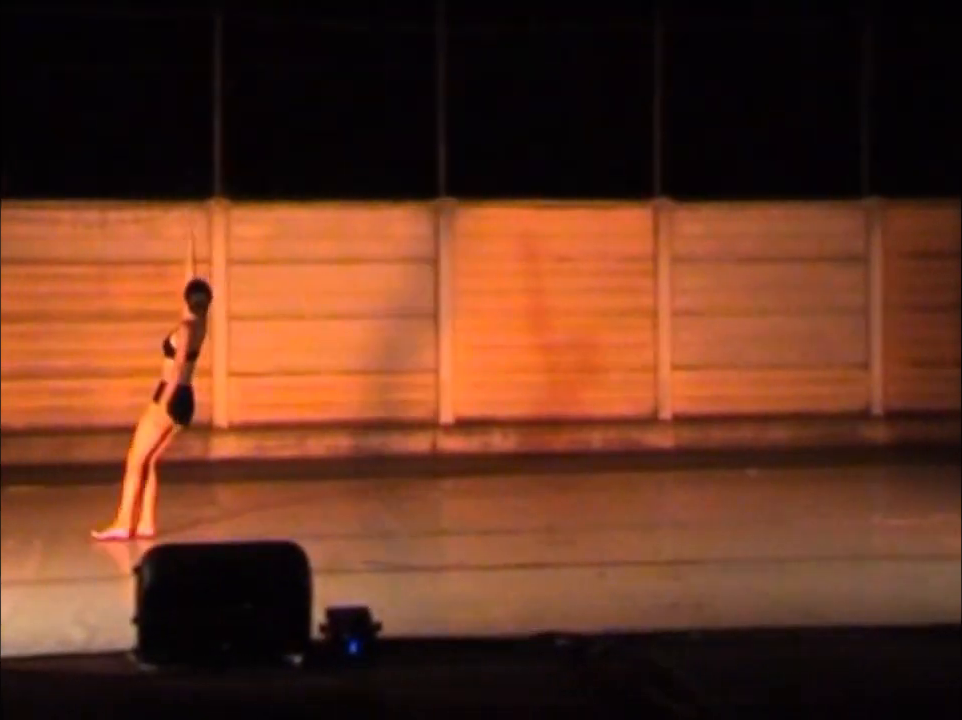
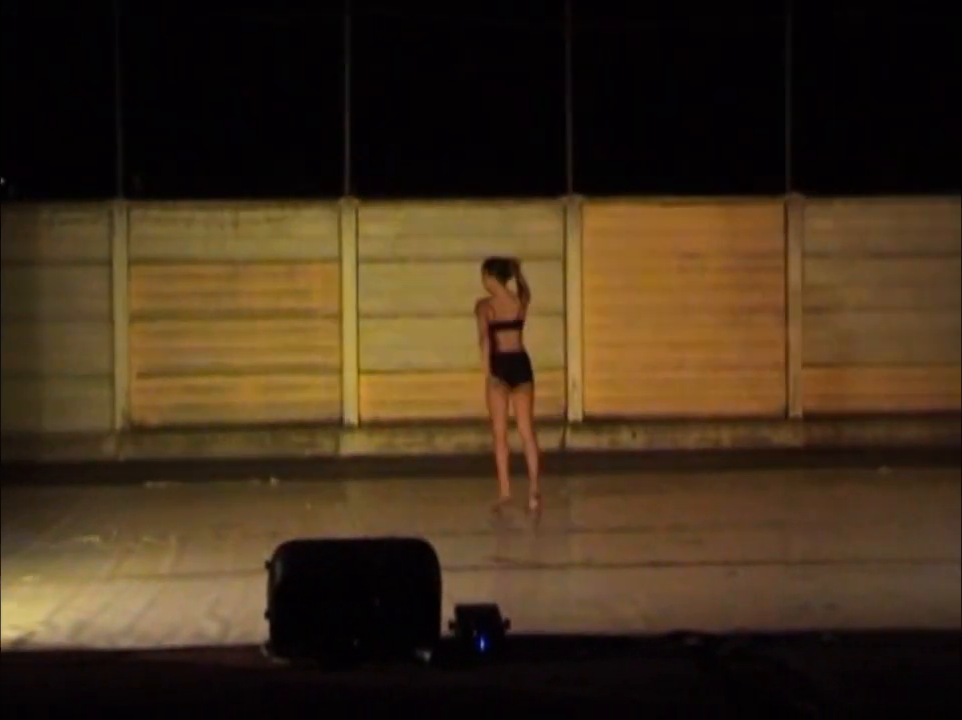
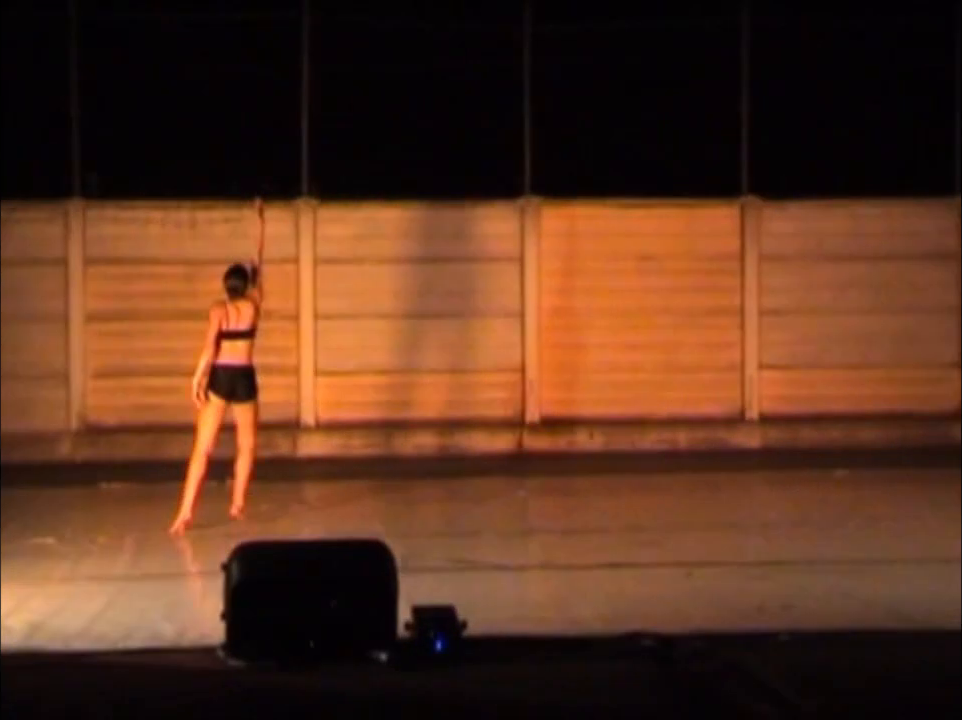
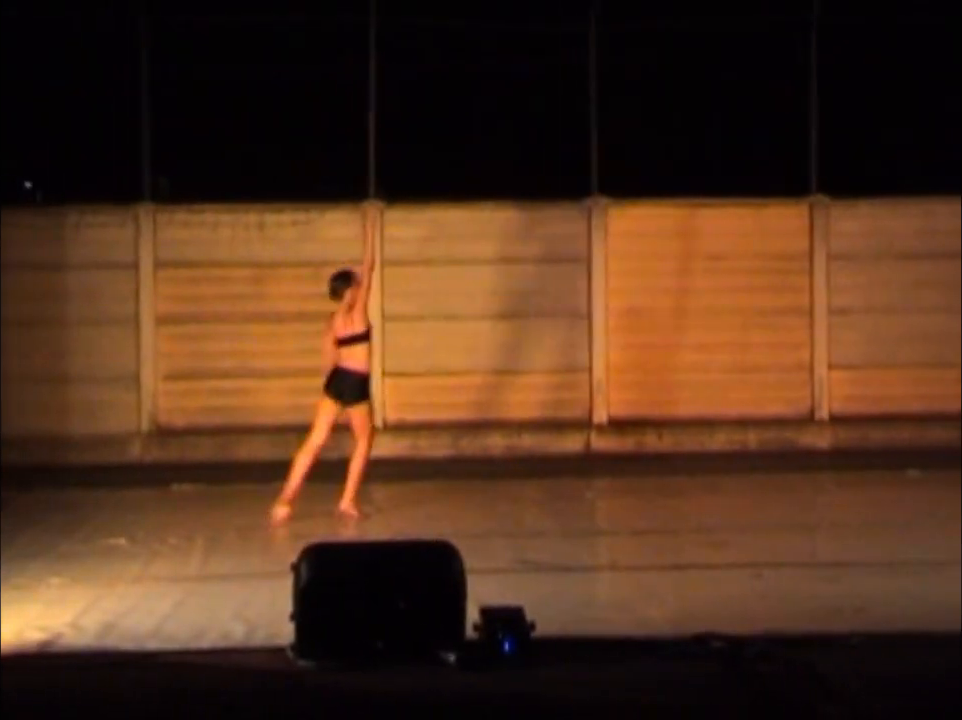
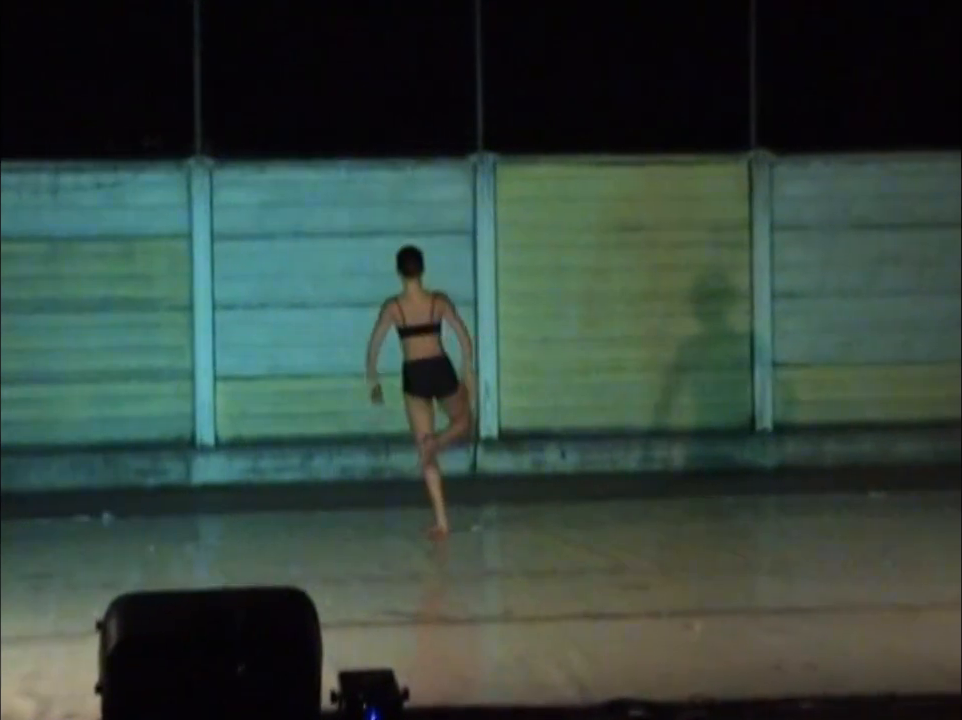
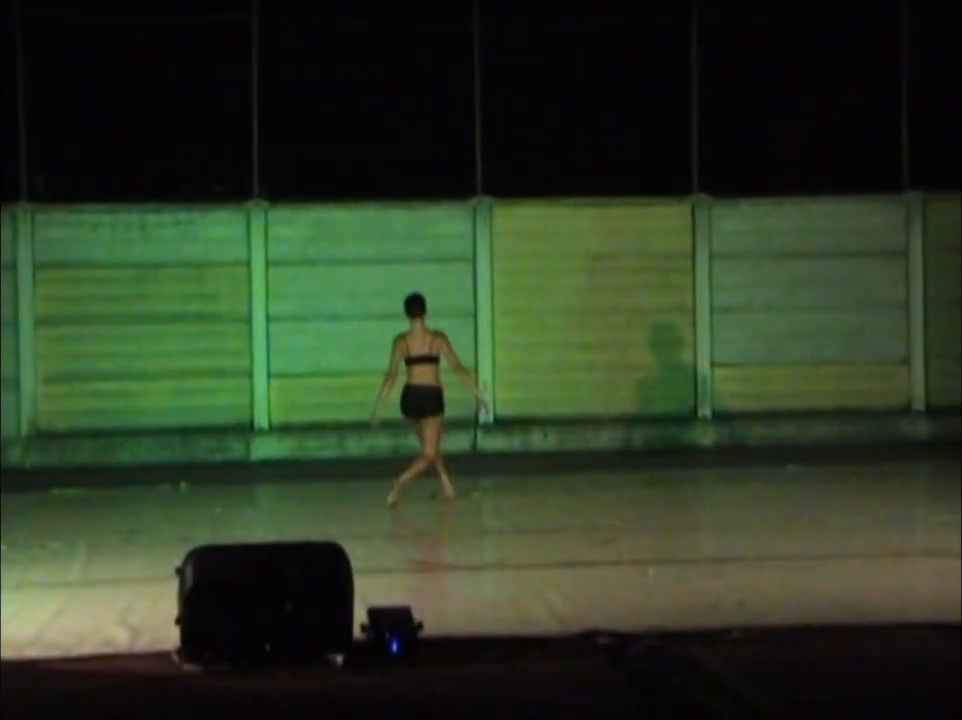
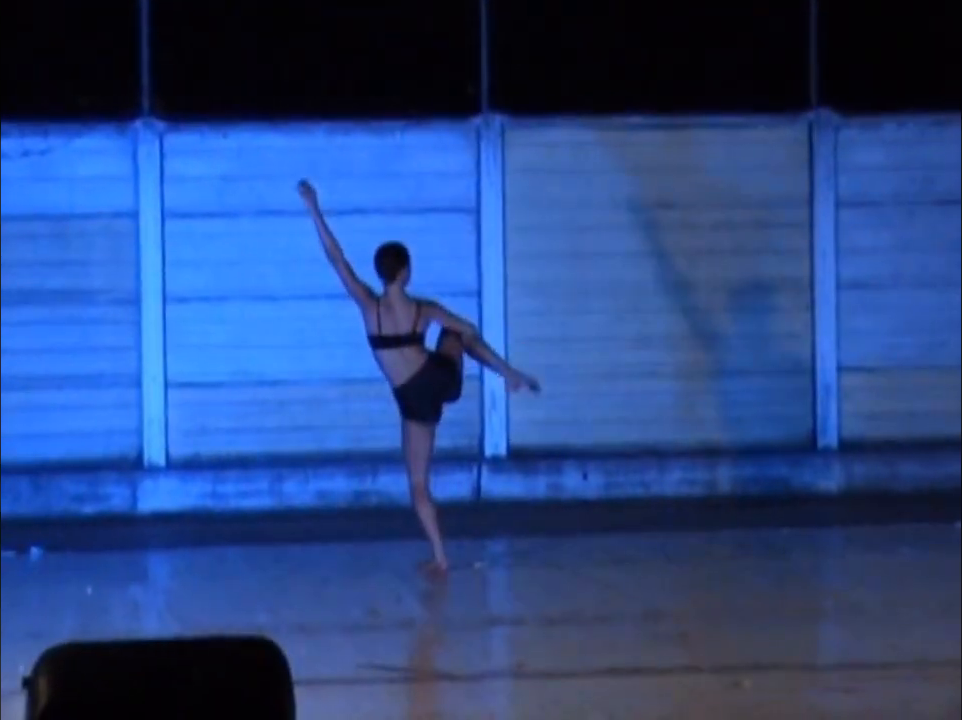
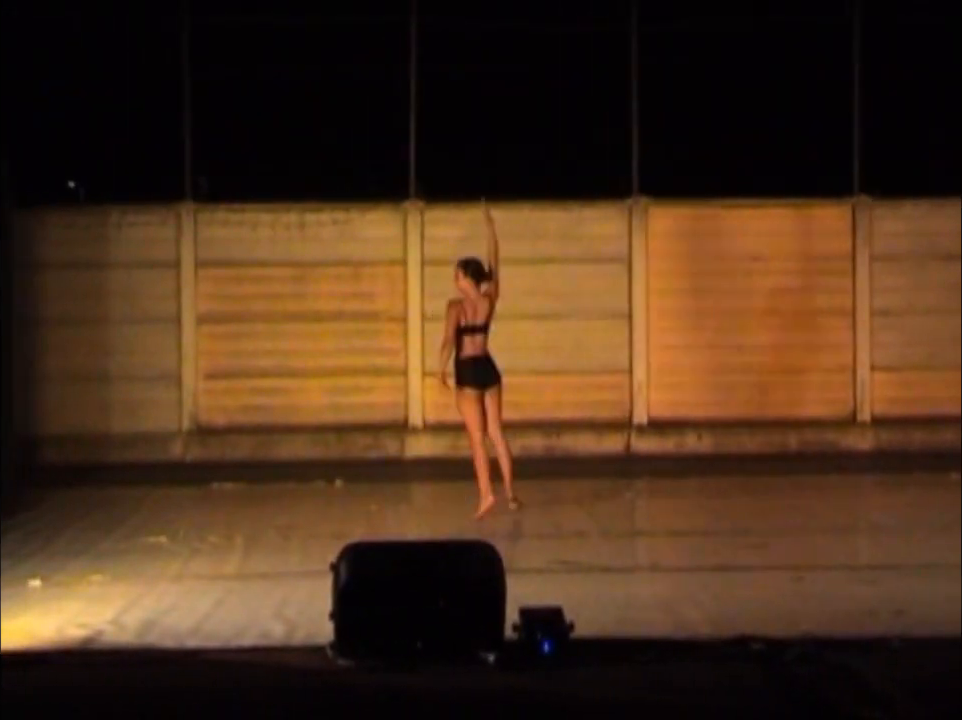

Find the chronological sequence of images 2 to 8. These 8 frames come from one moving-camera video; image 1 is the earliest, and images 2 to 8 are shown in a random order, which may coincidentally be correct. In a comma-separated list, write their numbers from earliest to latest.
3, 4, 8, 2, 6, 5, 7
